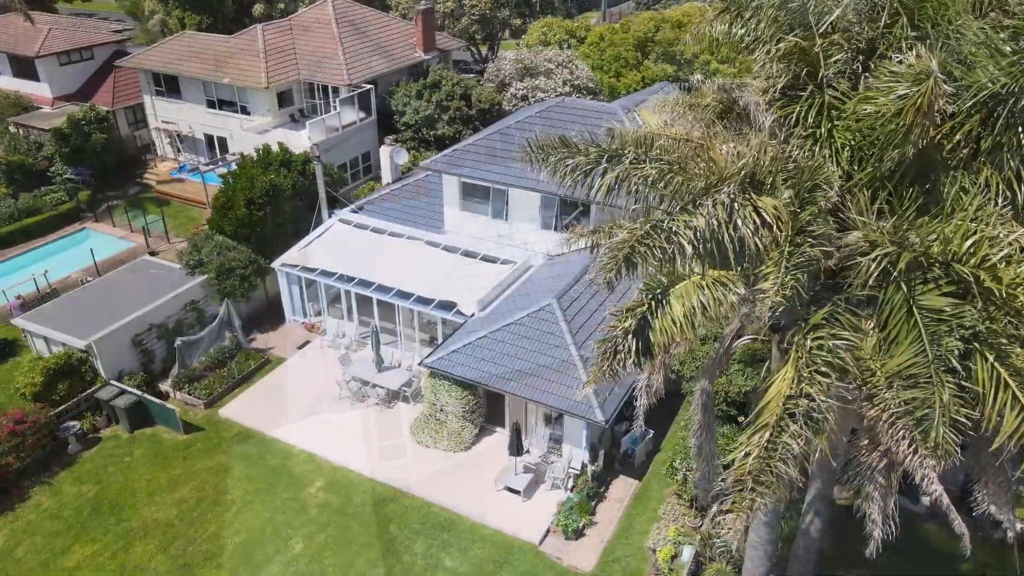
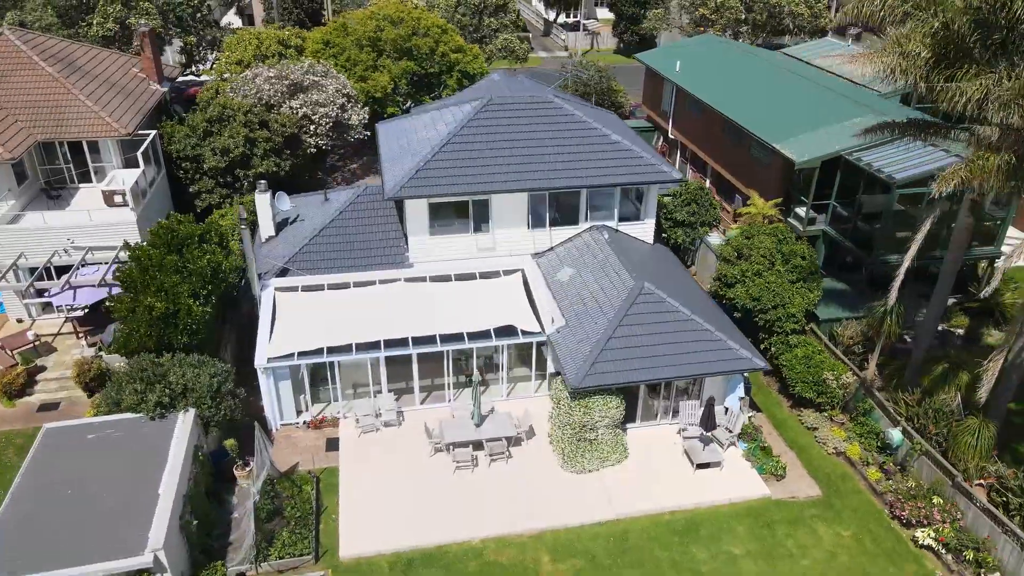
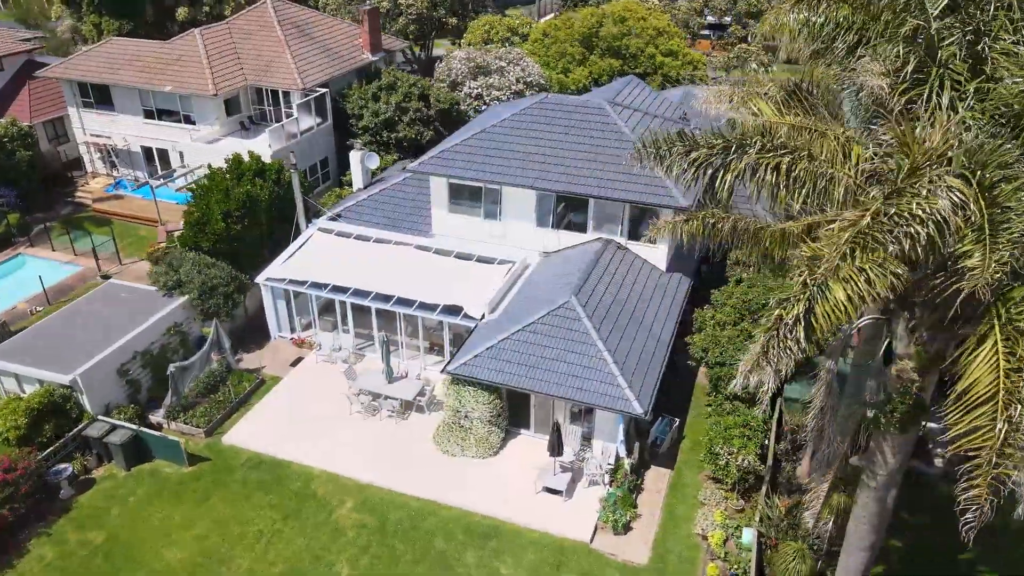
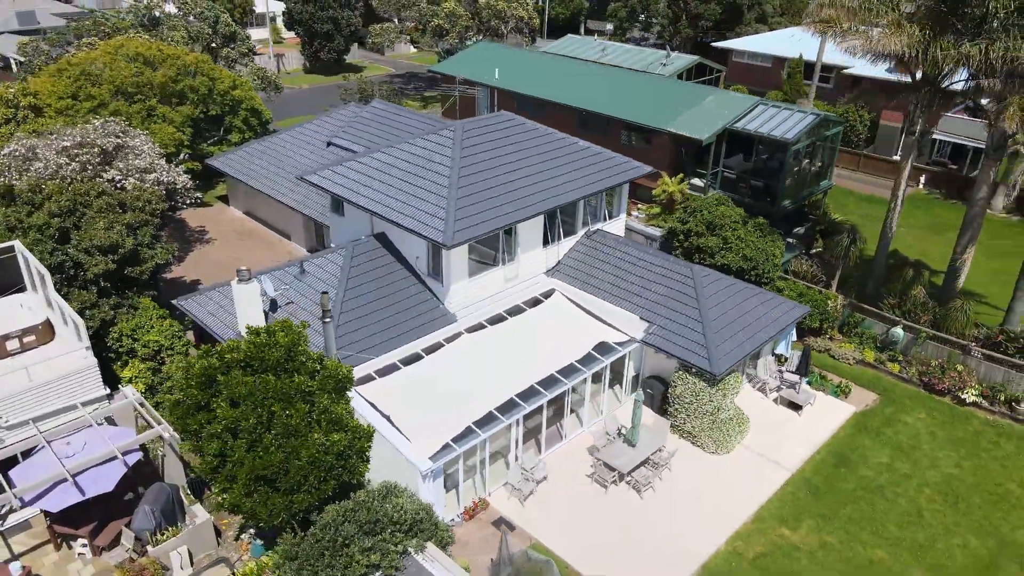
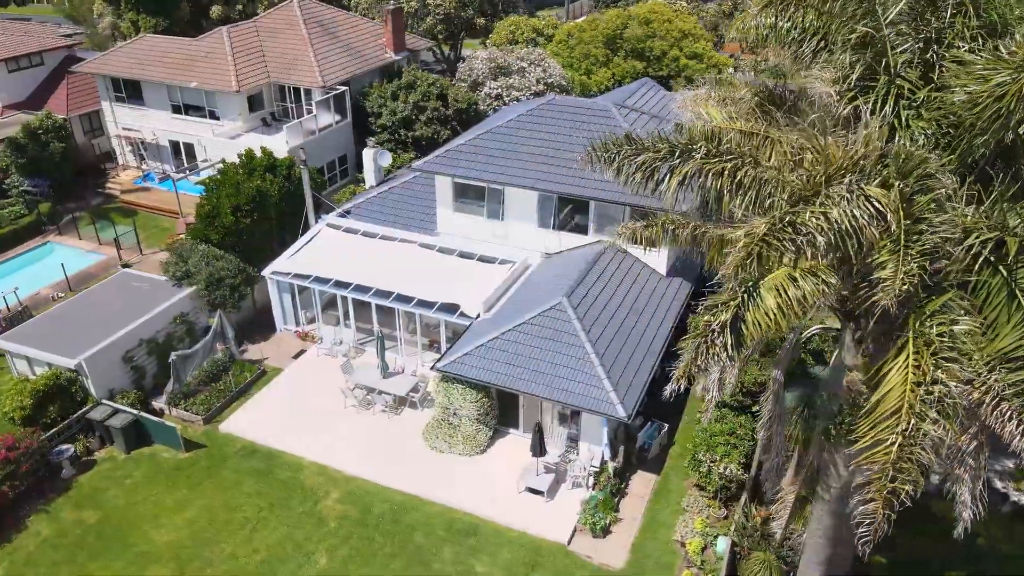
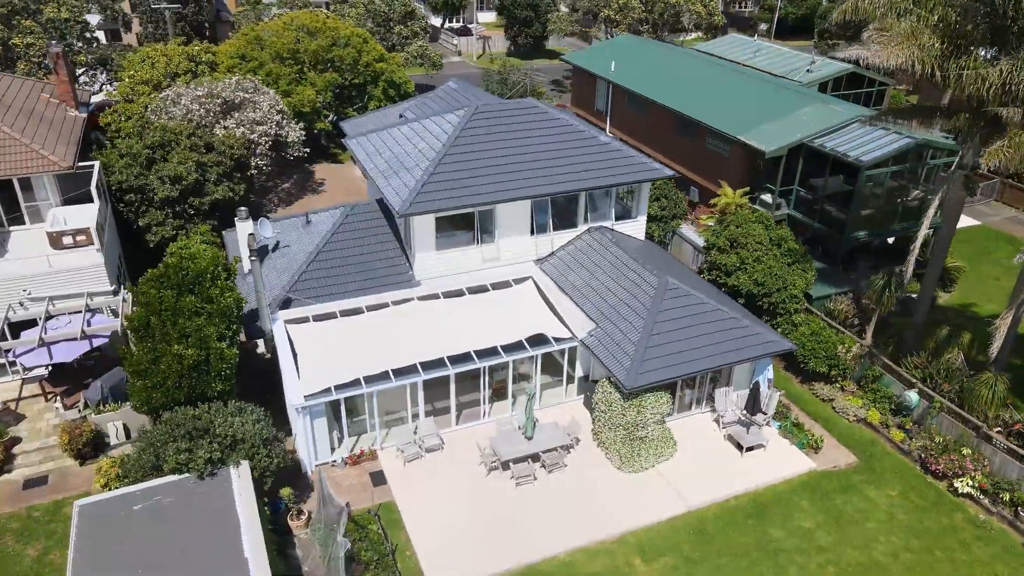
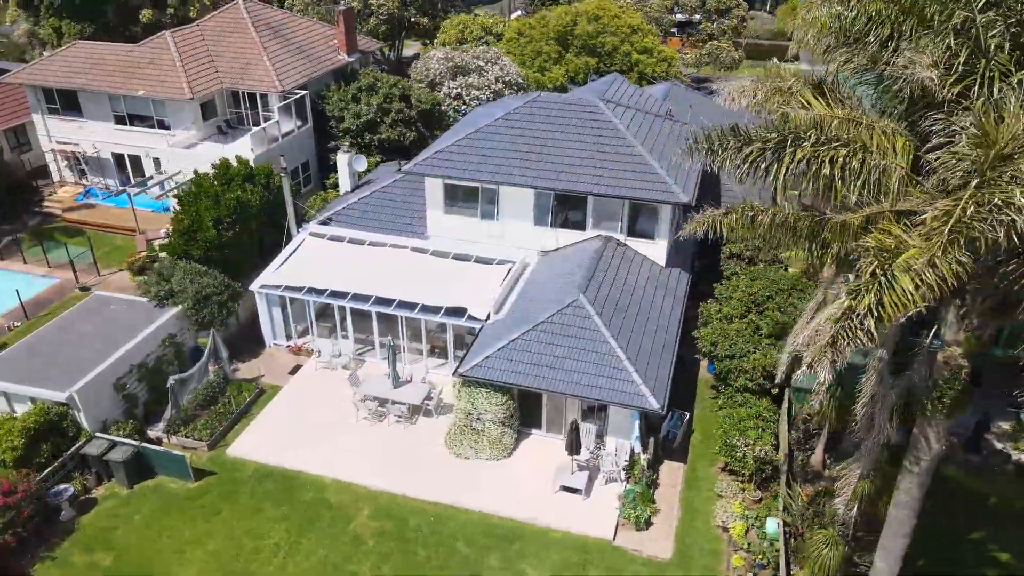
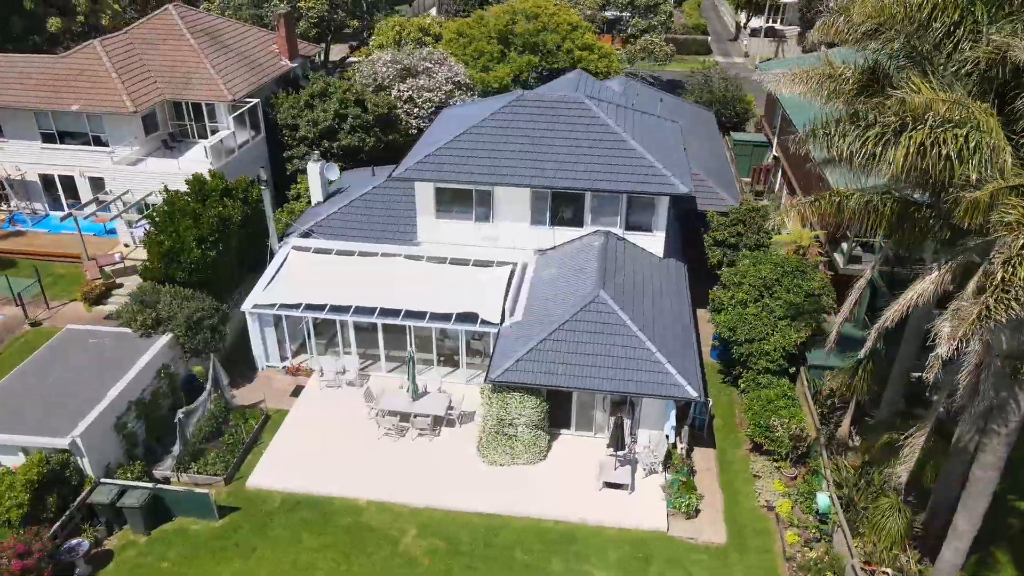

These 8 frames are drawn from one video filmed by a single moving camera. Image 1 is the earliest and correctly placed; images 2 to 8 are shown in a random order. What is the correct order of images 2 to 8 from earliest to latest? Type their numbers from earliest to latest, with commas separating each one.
5, 3, 7, 8, 2, 6, 4
